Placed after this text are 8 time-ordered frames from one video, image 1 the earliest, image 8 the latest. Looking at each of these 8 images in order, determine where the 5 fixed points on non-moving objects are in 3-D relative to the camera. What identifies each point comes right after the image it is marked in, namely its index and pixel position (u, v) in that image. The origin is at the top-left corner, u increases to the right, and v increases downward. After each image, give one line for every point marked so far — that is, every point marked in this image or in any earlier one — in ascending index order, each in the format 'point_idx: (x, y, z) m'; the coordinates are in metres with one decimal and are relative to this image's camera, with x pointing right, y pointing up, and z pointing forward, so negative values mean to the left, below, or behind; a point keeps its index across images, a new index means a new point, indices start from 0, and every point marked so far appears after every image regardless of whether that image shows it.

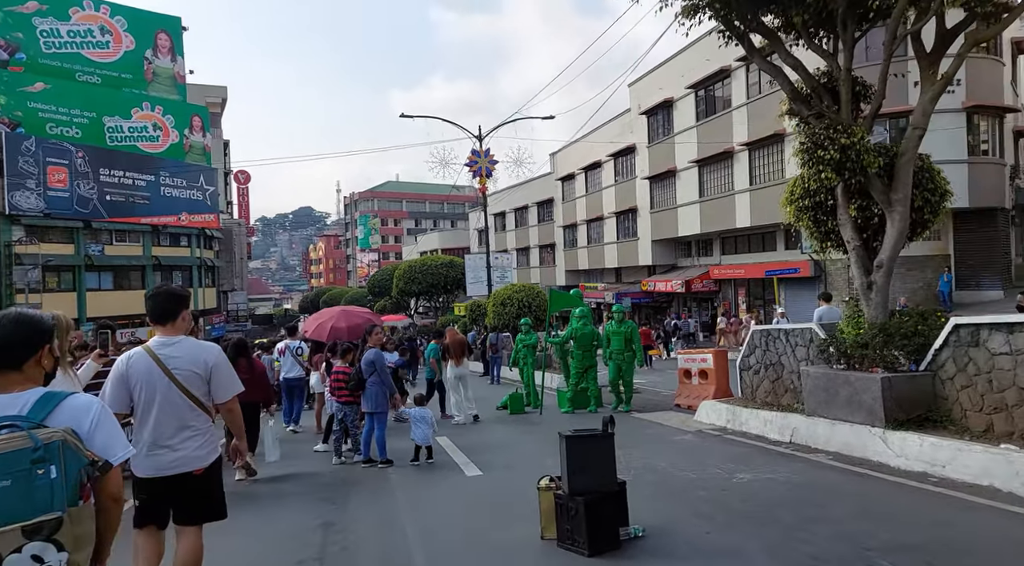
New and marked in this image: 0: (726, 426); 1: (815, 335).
0: (+3.0, -2.0, +10.7) m
1: (+3.8, -0.7, +9.7) m
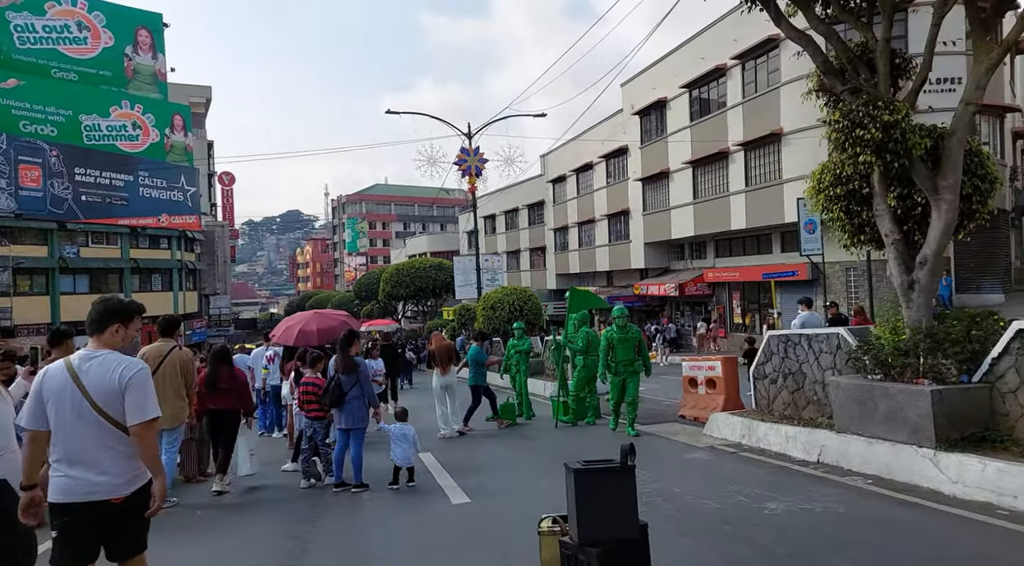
0: (+2.9, -2.0, +9.6) m
1: (+3.8, -0.7, +8.6) m
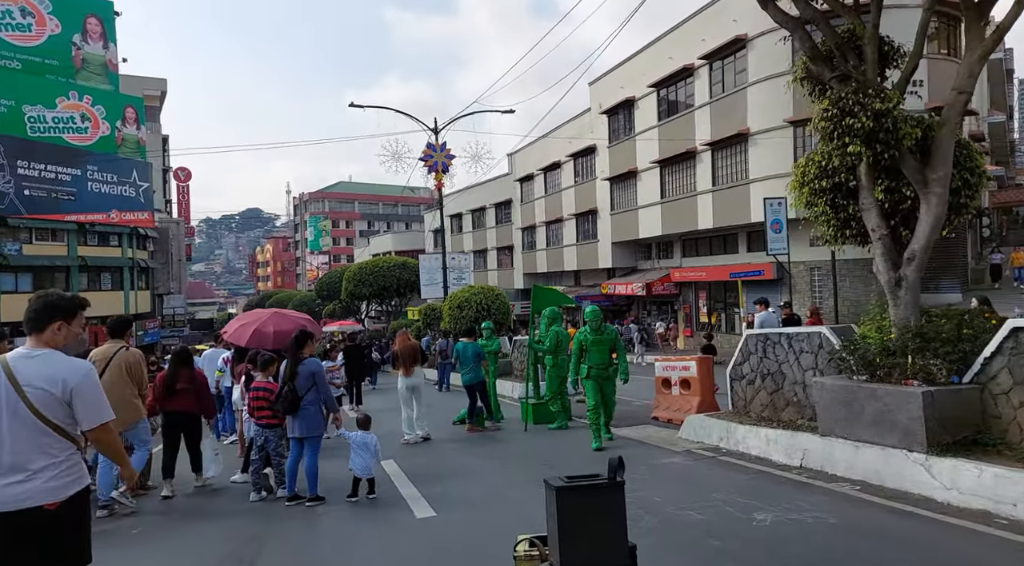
0: (+2.5, -2.0, +9.3) m
1: (+3.4, -0.6, +8.3) m
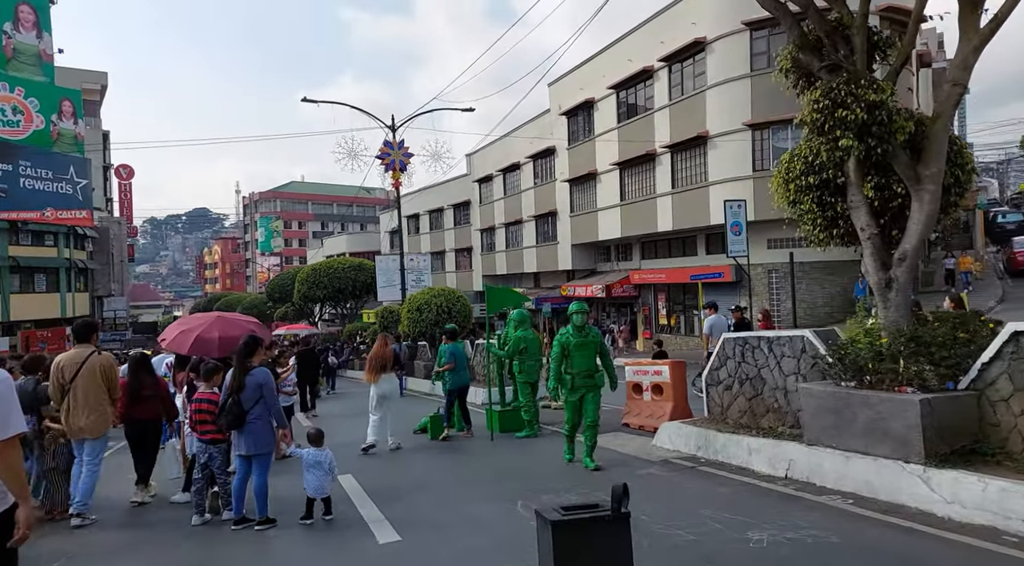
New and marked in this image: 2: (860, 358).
0: (+2.1, -2.0, +8.9) m
1: (+3.1, -0.7, +8.0) m
2: (+3.1, -0.7, +6.8) m
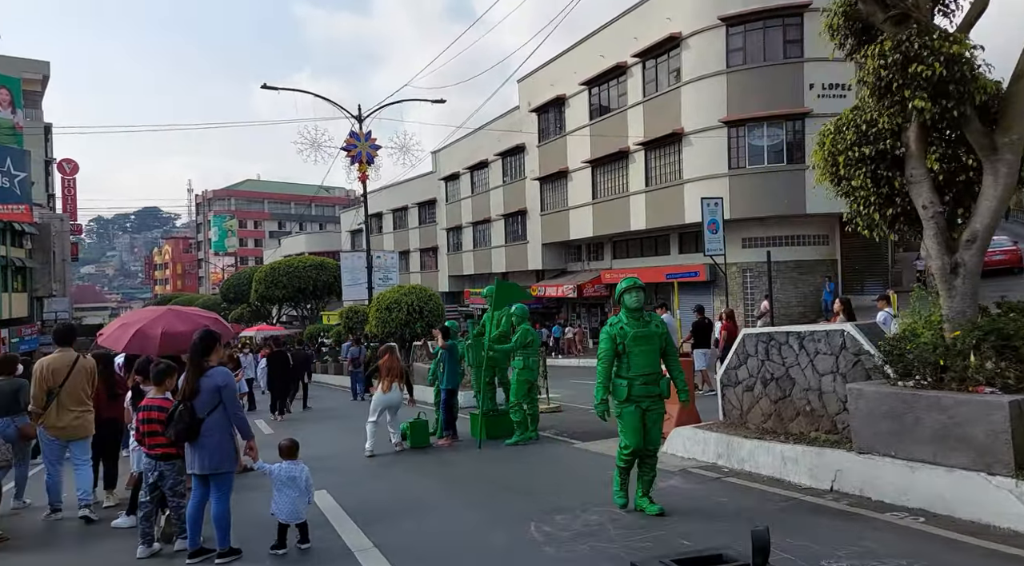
0: (+2.1, -1.9, +8.0) m
1: (+3.1, -0.5, +7.1) m
2: (+3.2, -0.5, +6.0) m
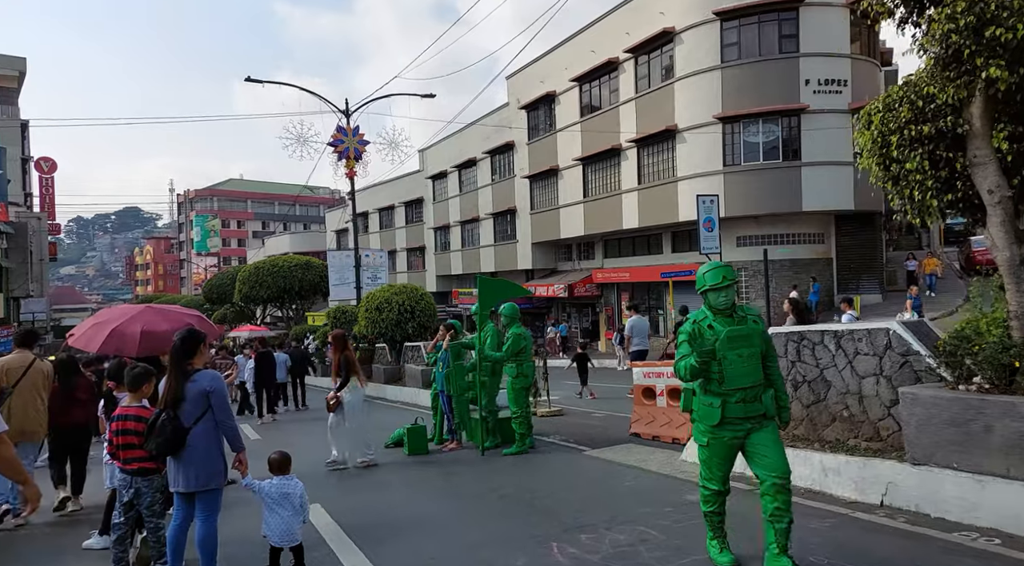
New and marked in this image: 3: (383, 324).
0: (+2.2, -1.8, +7.3) m
1: (+3.3, -0.5, +6.5) m
2: (+3.4, -0.5, +5.4) m
3: (-3.2, -1.0, +19.1) m
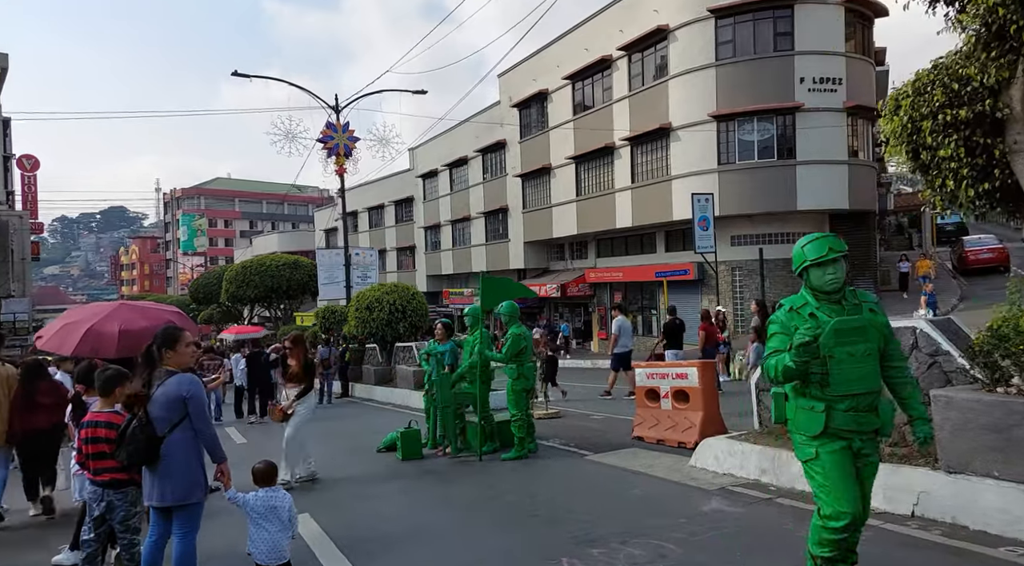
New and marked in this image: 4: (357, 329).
0: (+2.3, -1.8, +6.9) m
1: (+3.3, -0.5, +6.1) m
2: (+3.4, -0.5, +5.0) m
3: (-3.4, -1.0, +18.7) m
4: (-3.8, -1.1, +19.0) m
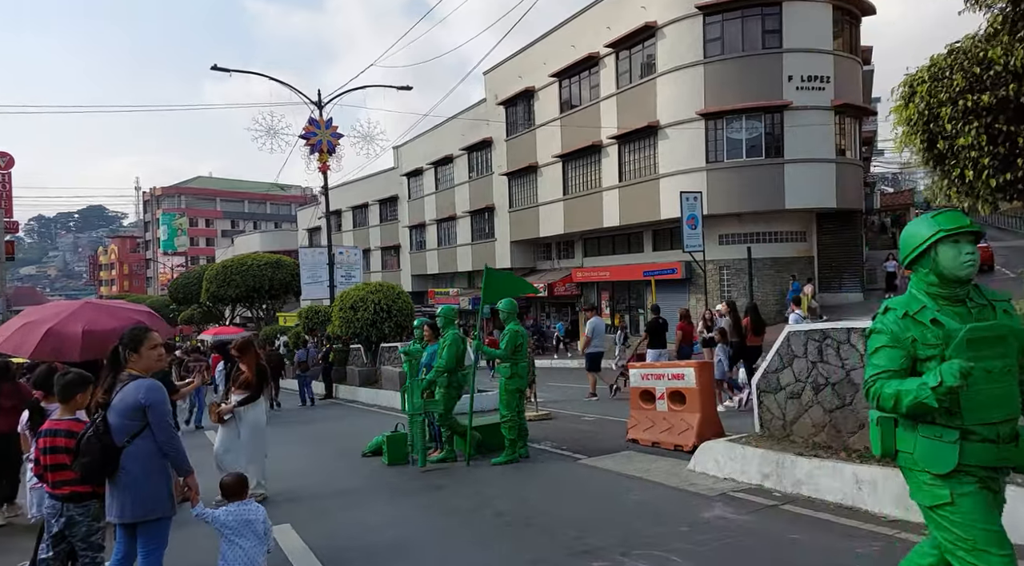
0: (+2.2, -1.8, +6.6) m
1: (+3.3, -0.4, +5.9) m
2: (+3.4, -0.4, +4.7) m
3: (-3.7, -1.0, +18.2) m
4: (-4.1, -1.1, +18.6) m
